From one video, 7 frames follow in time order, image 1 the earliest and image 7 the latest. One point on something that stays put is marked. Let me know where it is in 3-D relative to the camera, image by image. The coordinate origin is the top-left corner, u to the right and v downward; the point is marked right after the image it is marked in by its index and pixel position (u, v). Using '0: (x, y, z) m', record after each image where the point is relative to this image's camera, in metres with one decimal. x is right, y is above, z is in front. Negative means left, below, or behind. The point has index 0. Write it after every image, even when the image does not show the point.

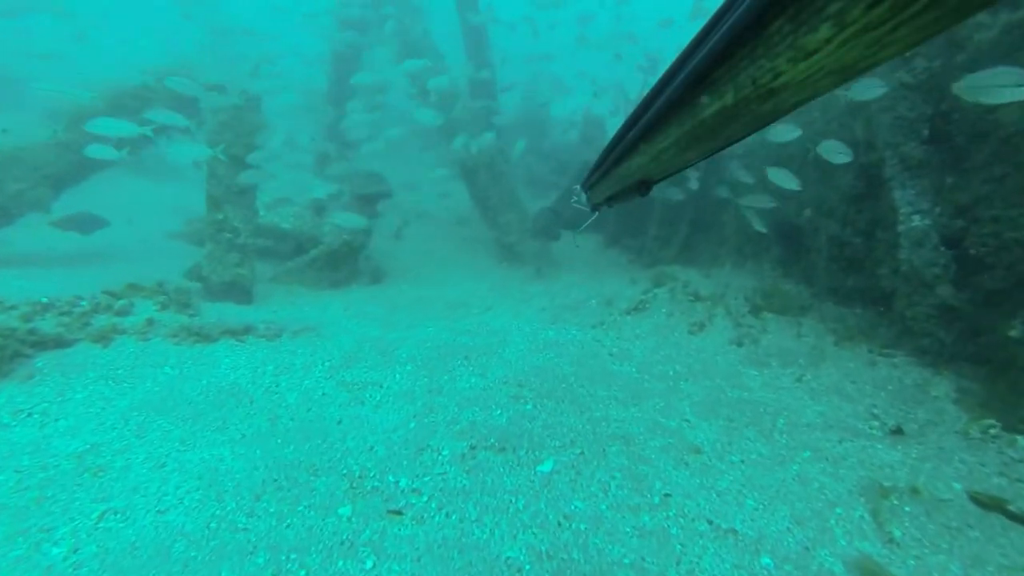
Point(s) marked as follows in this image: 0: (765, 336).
0: (+3.5, -0.7, +7.2) m
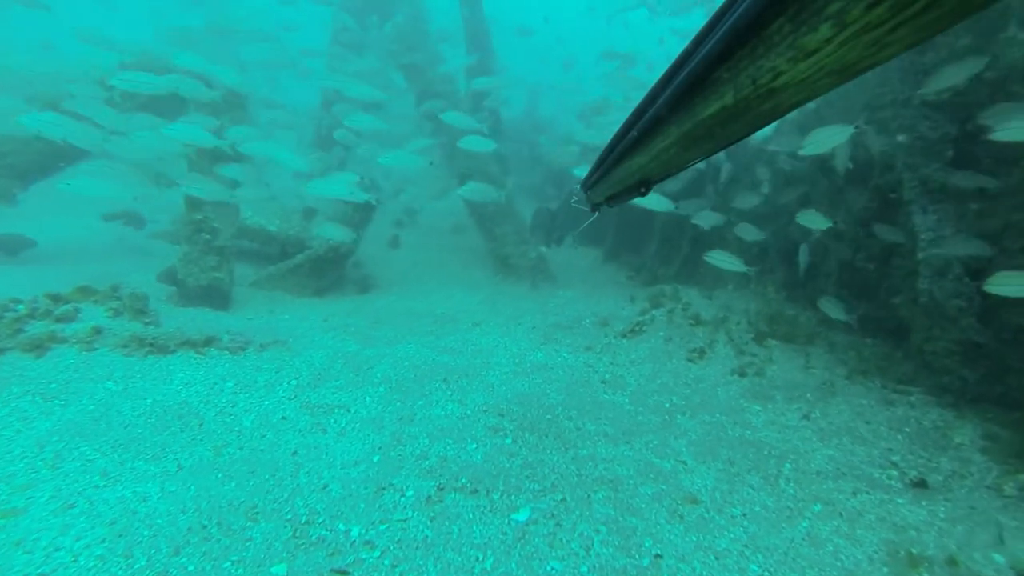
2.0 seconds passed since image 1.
0: (+3.3, -1.0, +6.7) m
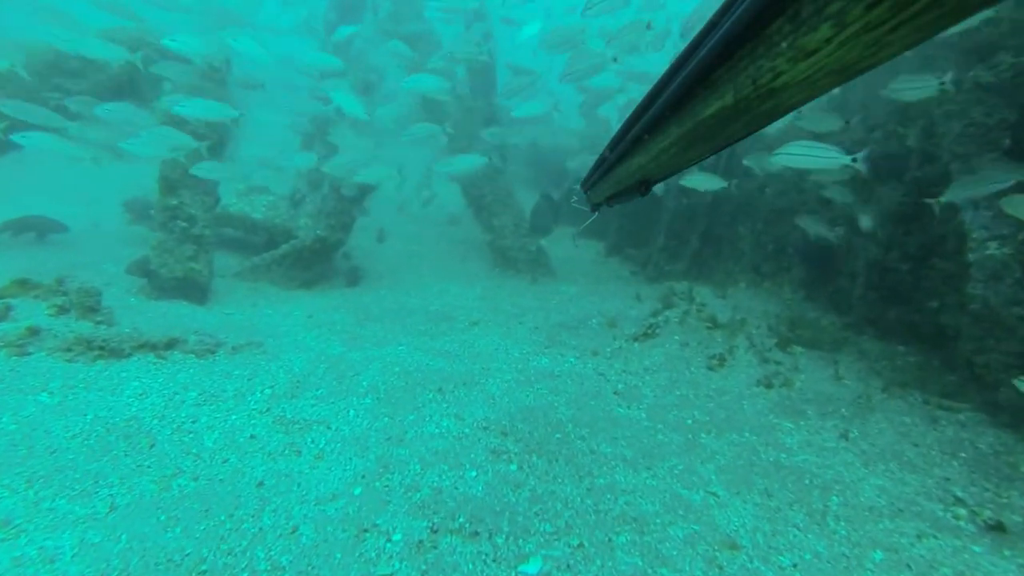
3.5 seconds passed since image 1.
0: (+3.3, -1.1, +6.1) m
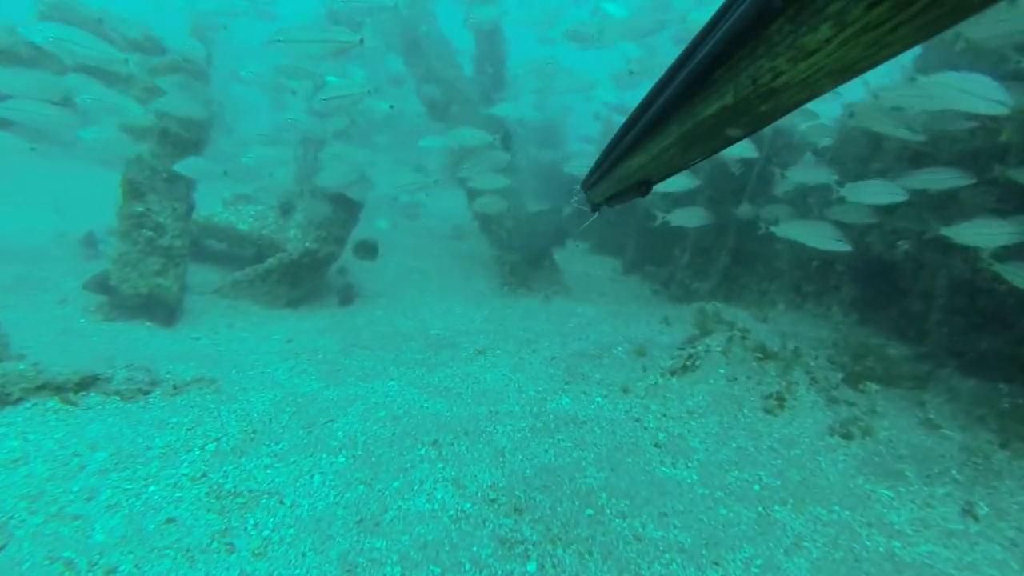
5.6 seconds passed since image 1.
0: (+3.5, -1.3, +4.9) m
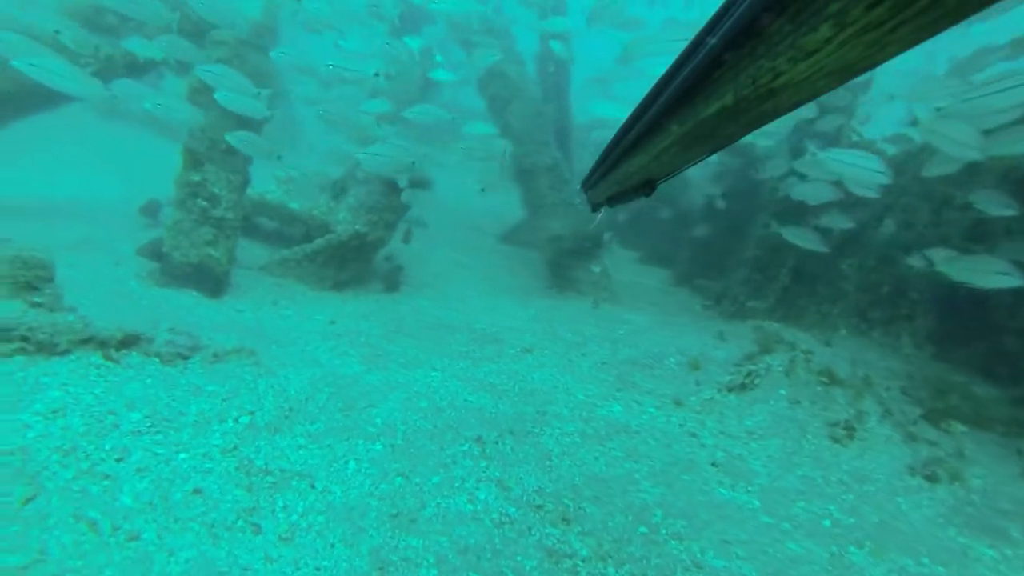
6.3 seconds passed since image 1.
0: (+3.8, -1.5, +4.3) m
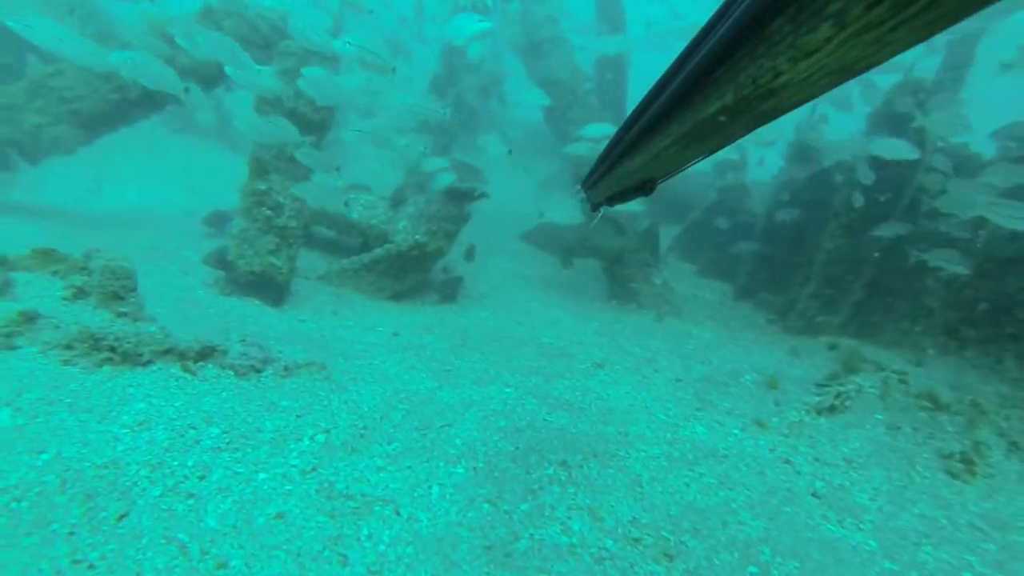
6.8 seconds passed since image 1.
0: (+4.4, -1.6, +3.8) m
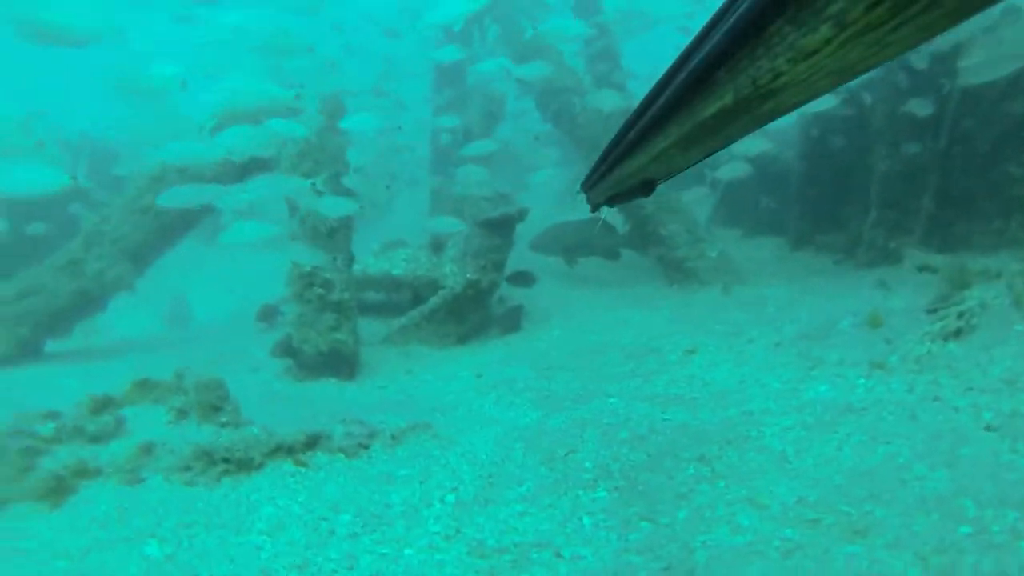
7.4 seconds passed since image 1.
0: (+5.3, -0.4, +3.3) m
